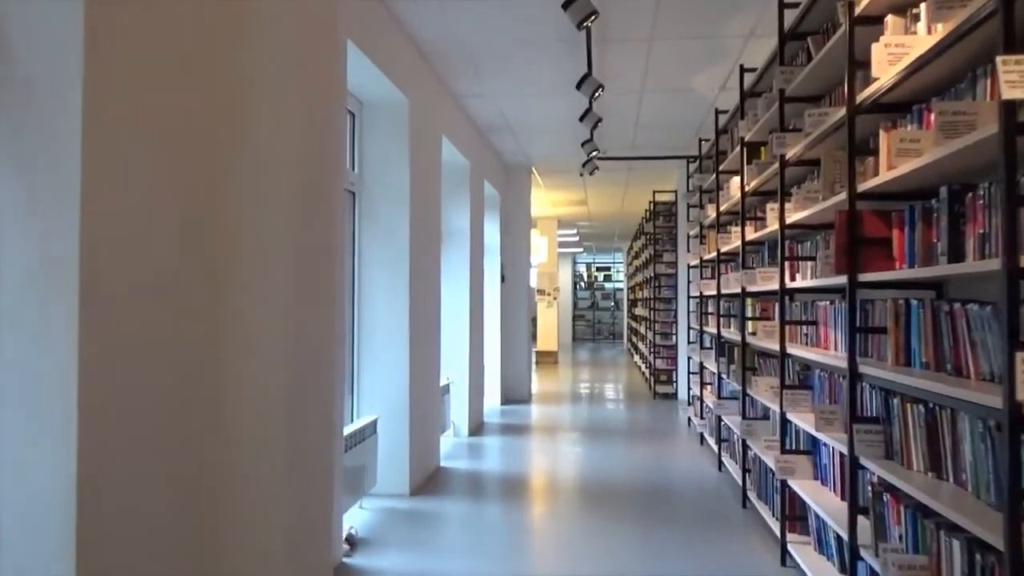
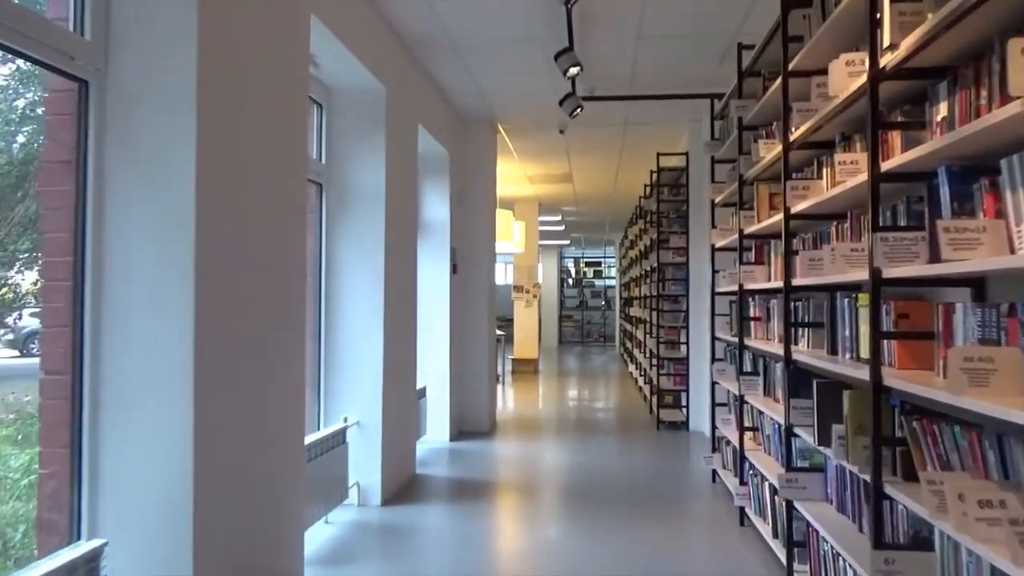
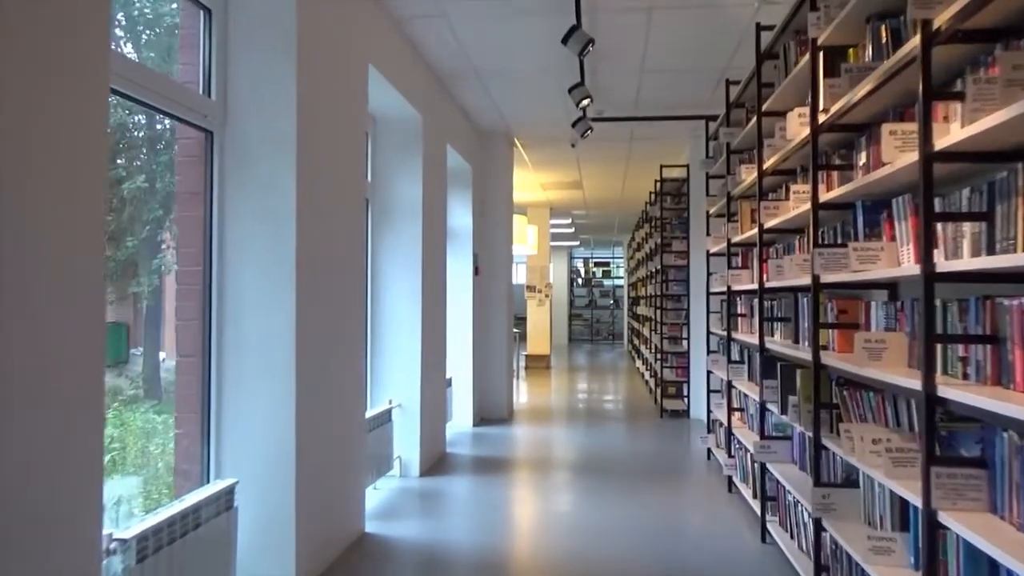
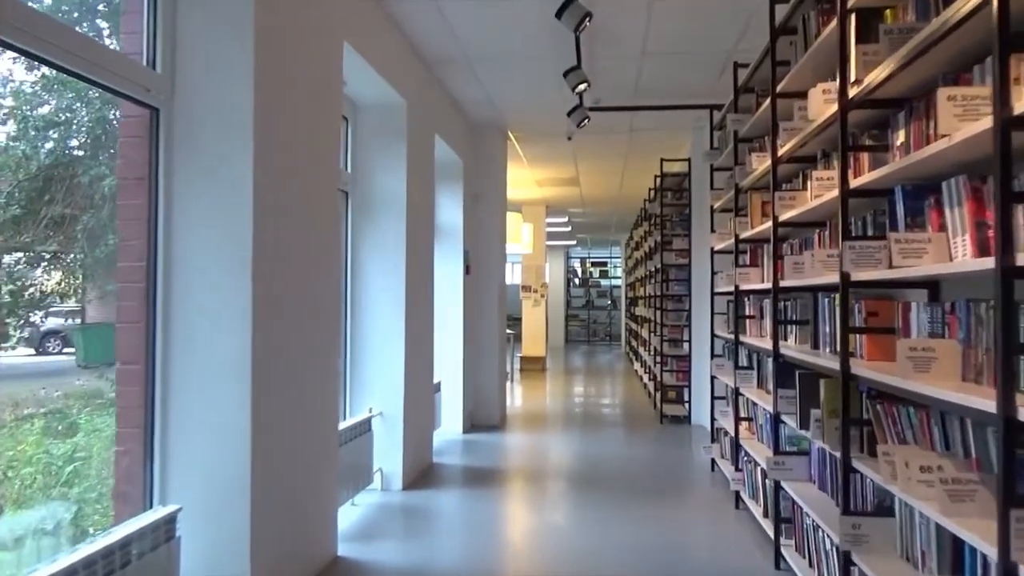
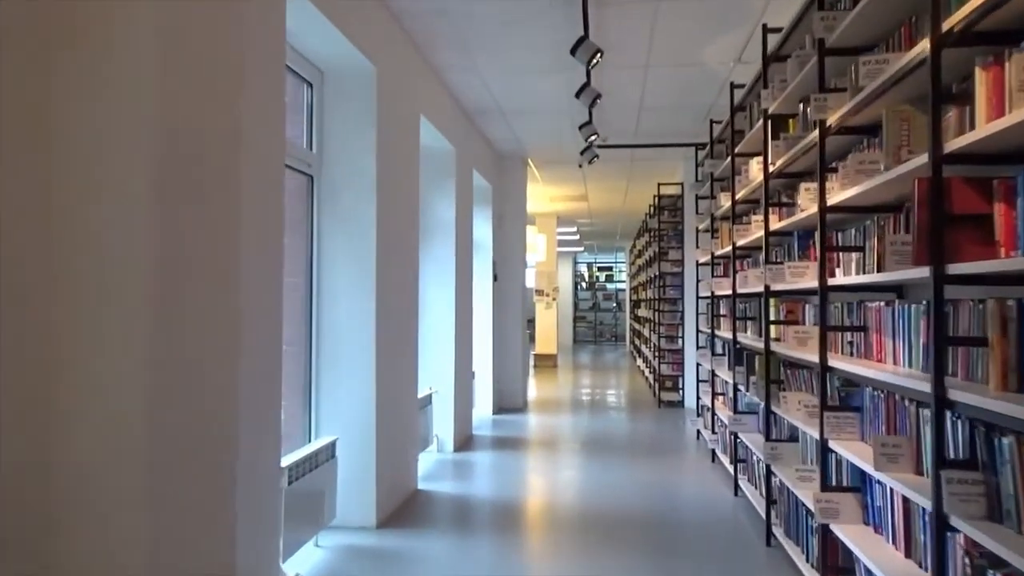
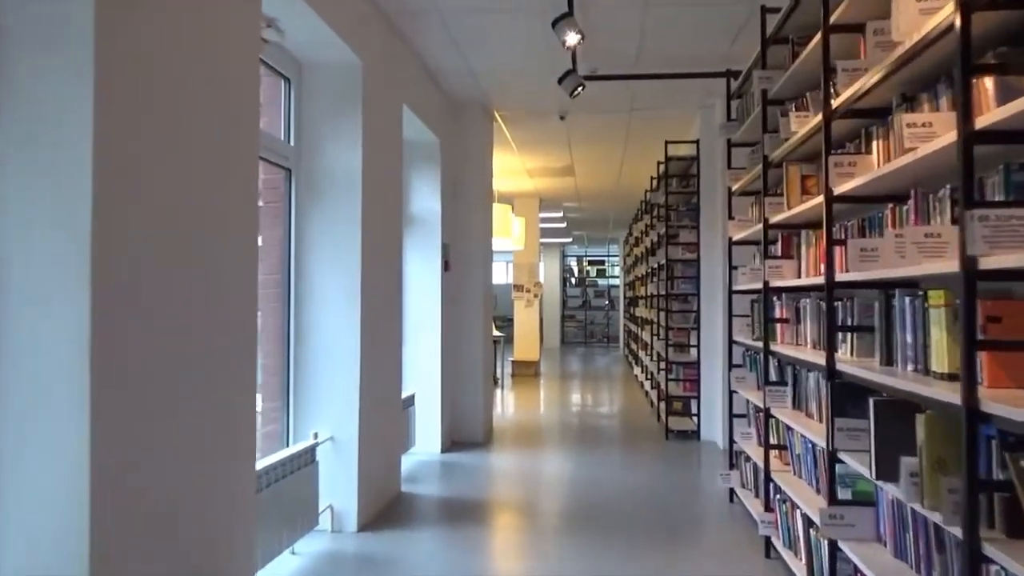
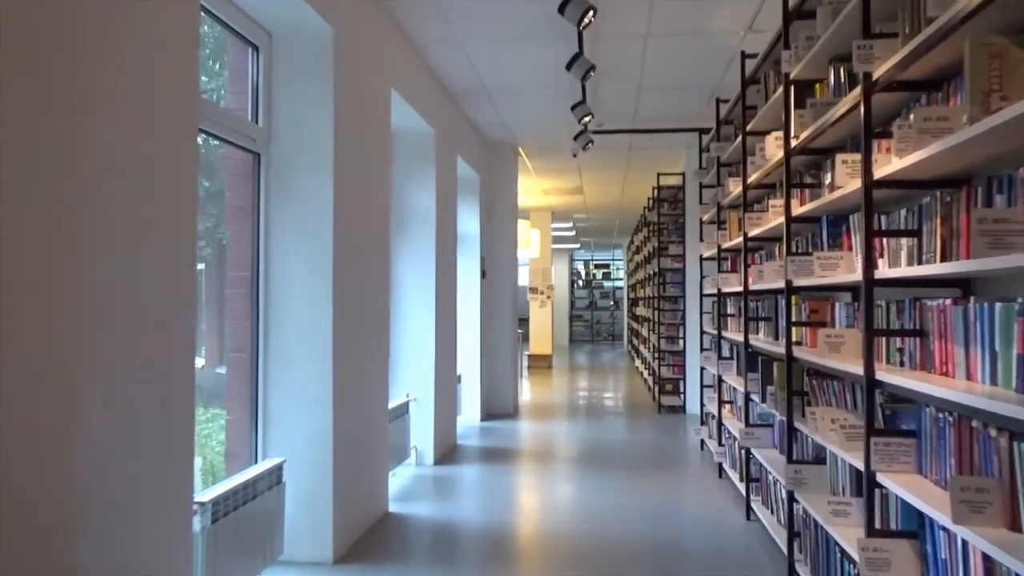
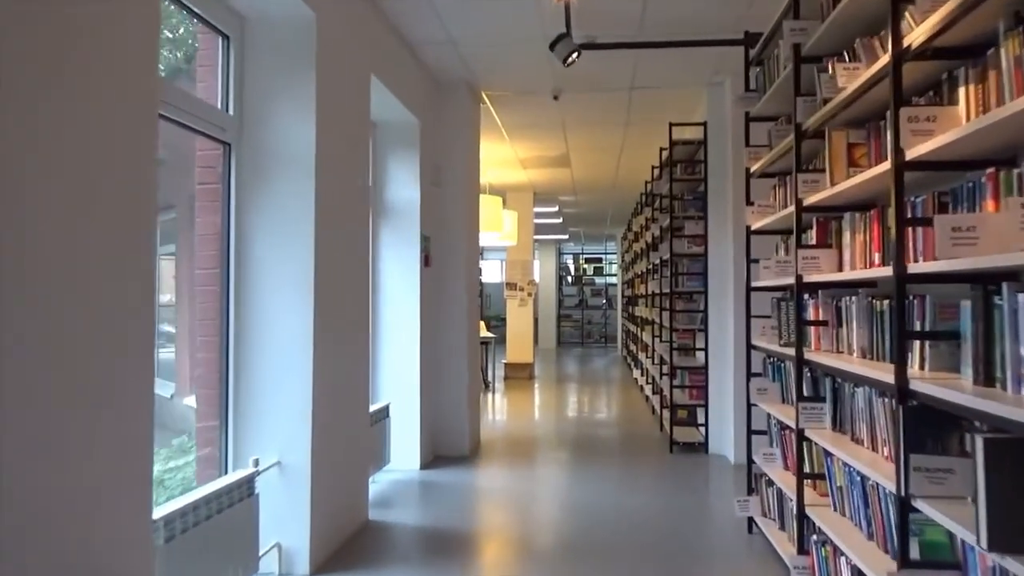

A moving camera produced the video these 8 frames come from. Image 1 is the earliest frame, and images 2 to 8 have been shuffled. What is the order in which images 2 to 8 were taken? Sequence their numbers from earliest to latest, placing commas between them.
5, 7, 3, 4, 2, 6, 8
